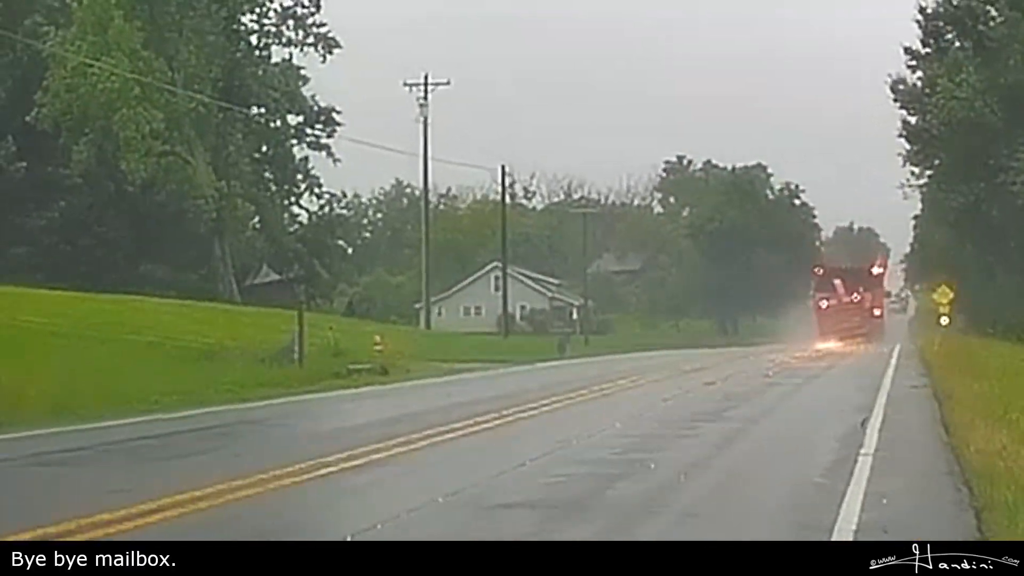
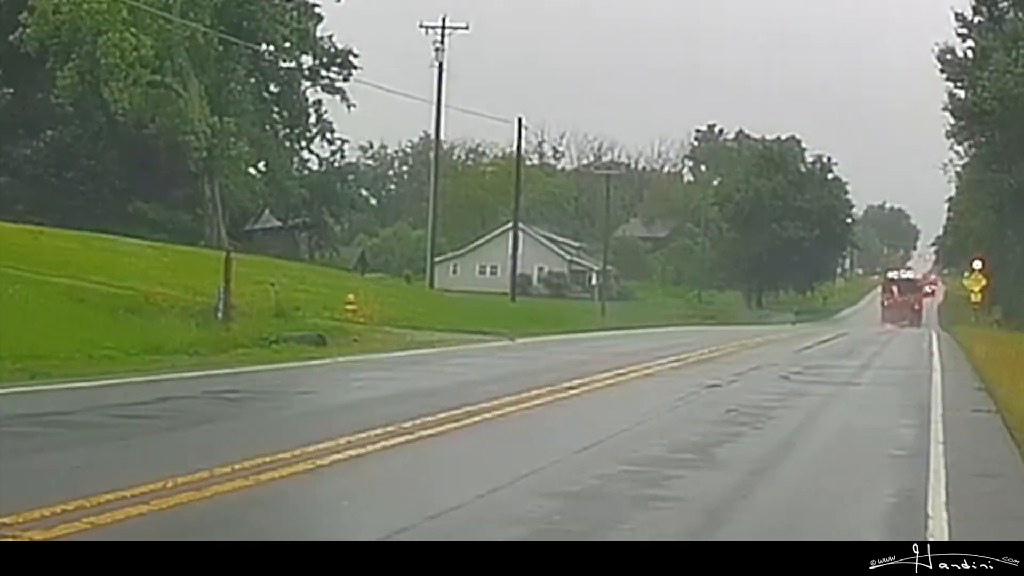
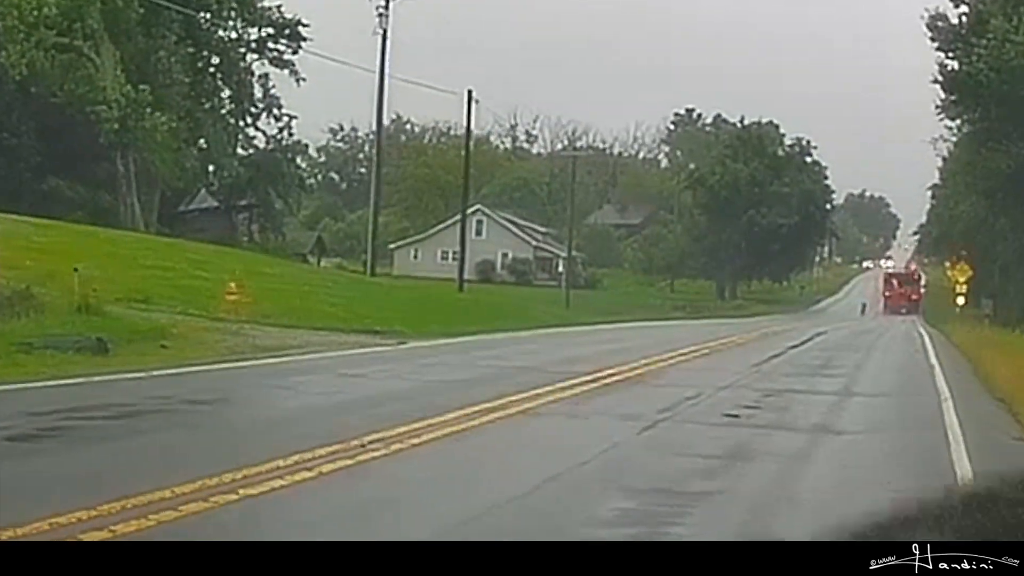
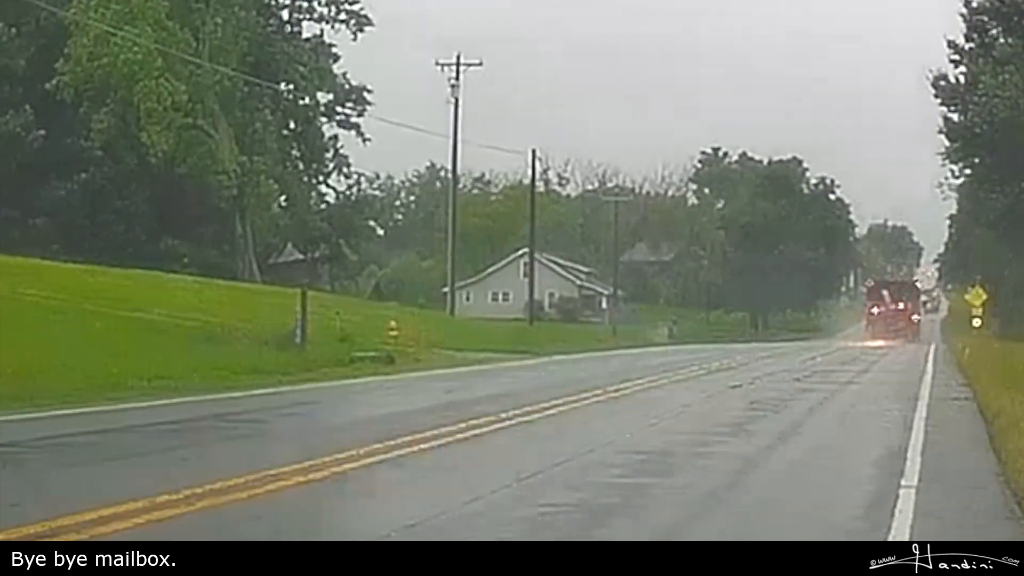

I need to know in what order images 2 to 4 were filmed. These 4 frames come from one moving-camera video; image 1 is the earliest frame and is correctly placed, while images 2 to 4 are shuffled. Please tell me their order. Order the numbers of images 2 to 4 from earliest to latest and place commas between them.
4, 2, 3
